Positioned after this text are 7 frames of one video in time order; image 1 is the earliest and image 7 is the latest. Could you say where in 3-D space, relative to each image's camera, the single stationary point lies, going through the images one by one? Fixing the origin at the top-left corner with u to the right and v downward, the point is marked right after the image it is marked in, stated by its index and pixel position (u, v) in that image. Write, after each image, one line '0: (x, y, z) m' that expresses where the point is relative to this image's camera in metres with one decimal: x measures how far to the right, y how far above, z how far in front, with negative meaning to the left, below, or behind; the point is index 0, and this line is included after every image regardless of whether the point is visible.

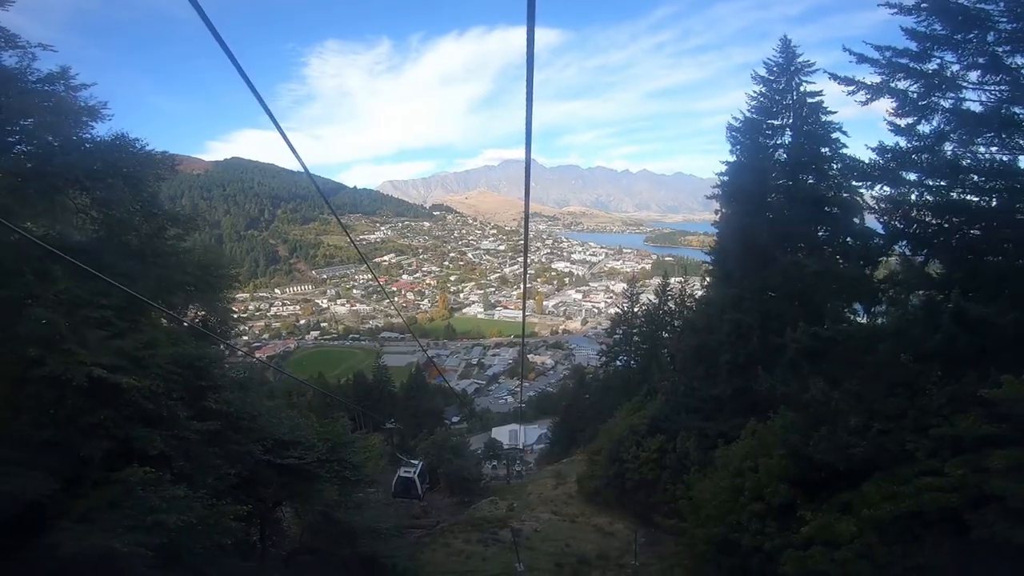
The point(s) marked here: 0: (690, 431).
0: (+3.7, -3.0, +13.5) m
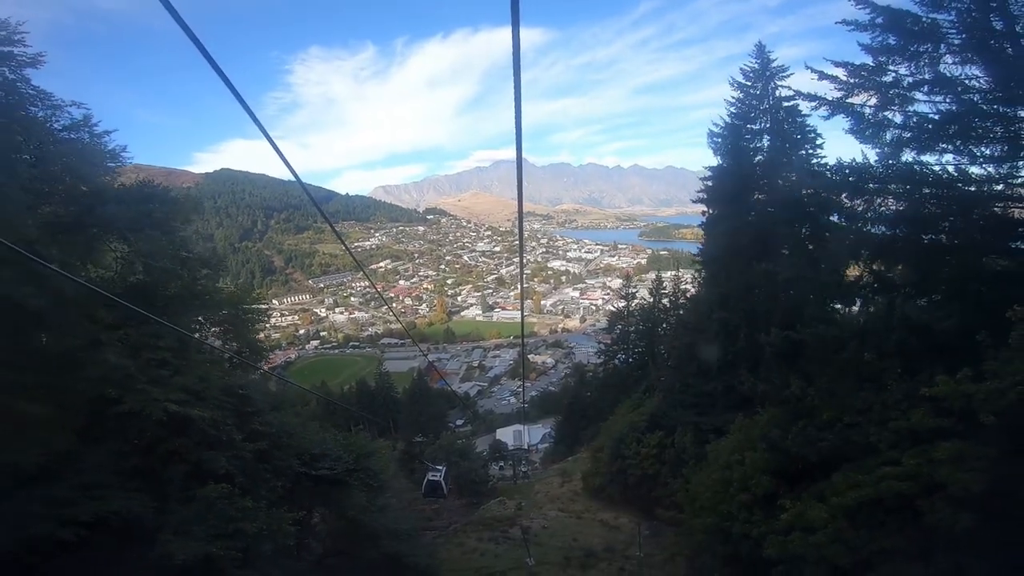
0: (+3.8, -3.0, +14.0) m
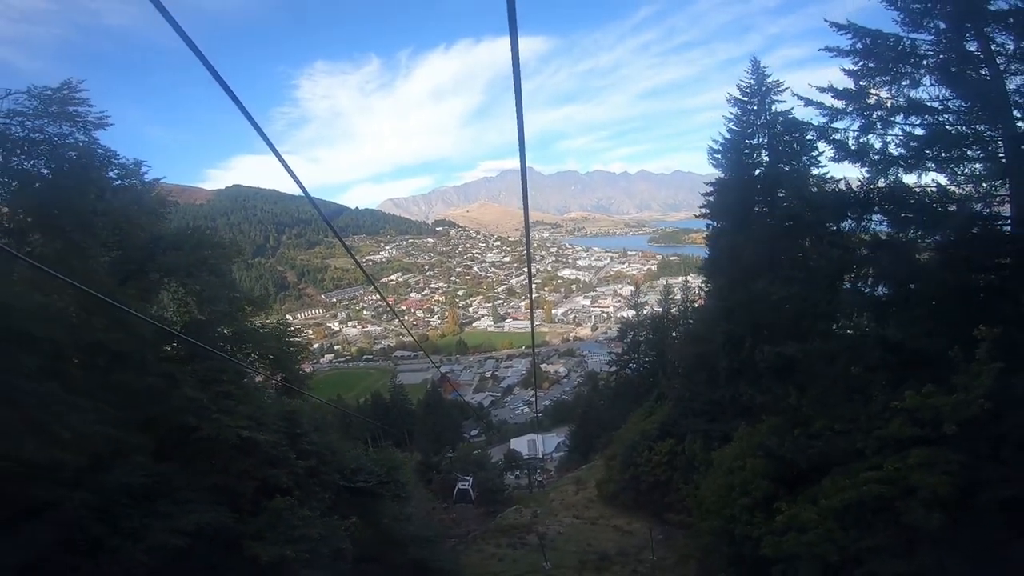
0: (+4.1, -3.3, +14.4) m
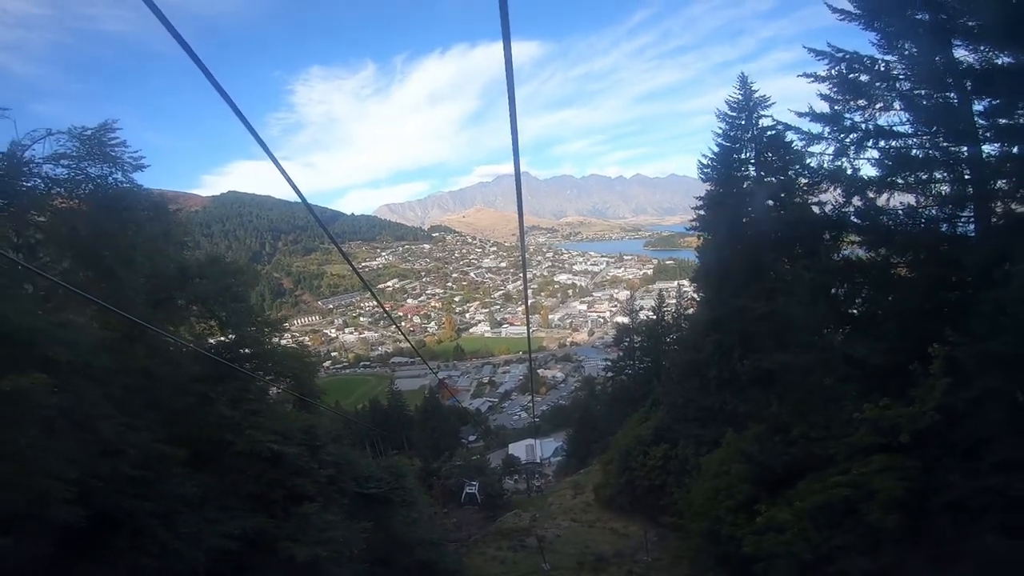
0: (+4.1, -3.5, +14.9) m
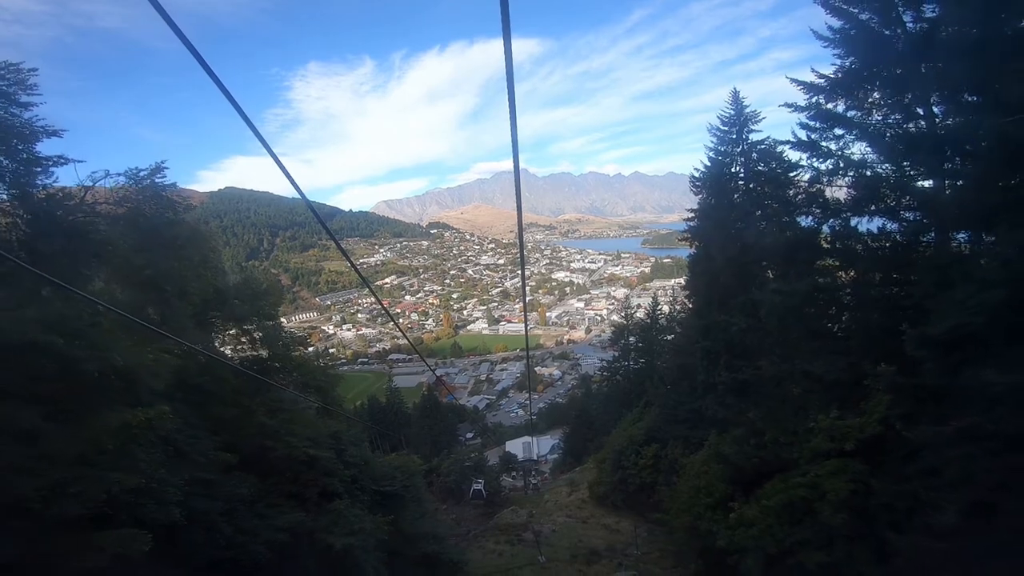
0: (+4.0, -3.7, +15.6) m
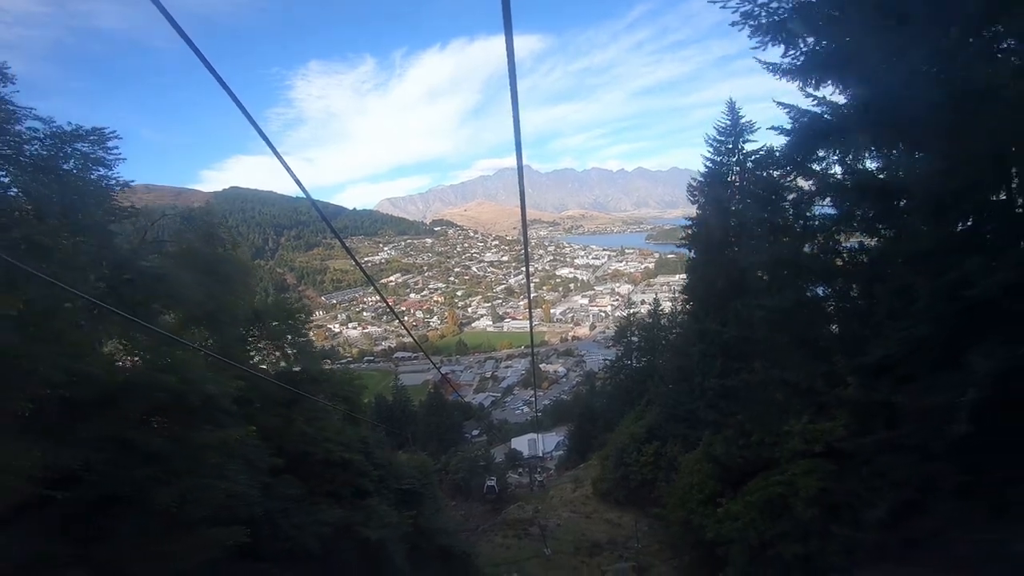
0: (+4.2, -3.8, +16.2) m
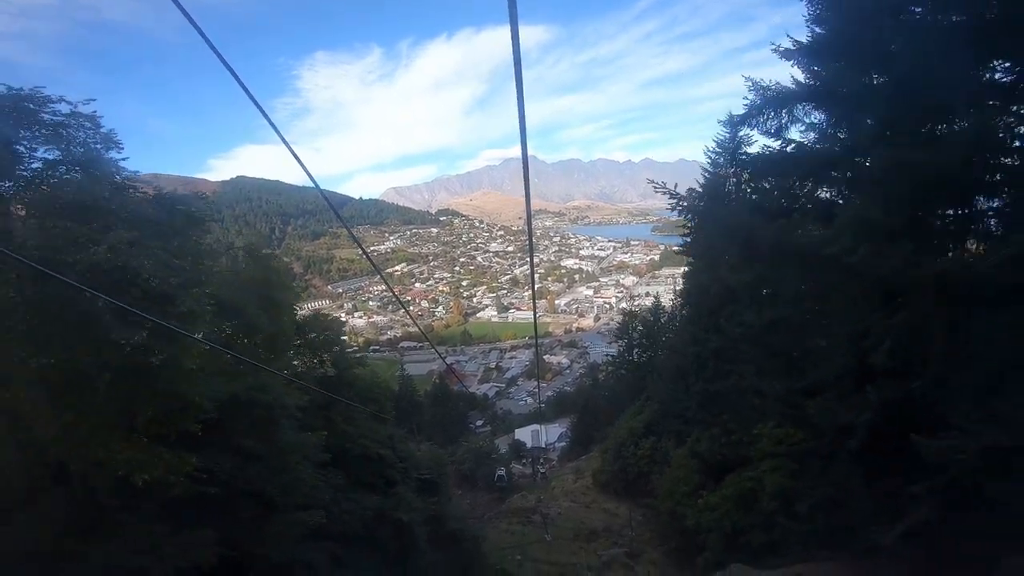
0: (+4.3, -3.8, +17.2) m
